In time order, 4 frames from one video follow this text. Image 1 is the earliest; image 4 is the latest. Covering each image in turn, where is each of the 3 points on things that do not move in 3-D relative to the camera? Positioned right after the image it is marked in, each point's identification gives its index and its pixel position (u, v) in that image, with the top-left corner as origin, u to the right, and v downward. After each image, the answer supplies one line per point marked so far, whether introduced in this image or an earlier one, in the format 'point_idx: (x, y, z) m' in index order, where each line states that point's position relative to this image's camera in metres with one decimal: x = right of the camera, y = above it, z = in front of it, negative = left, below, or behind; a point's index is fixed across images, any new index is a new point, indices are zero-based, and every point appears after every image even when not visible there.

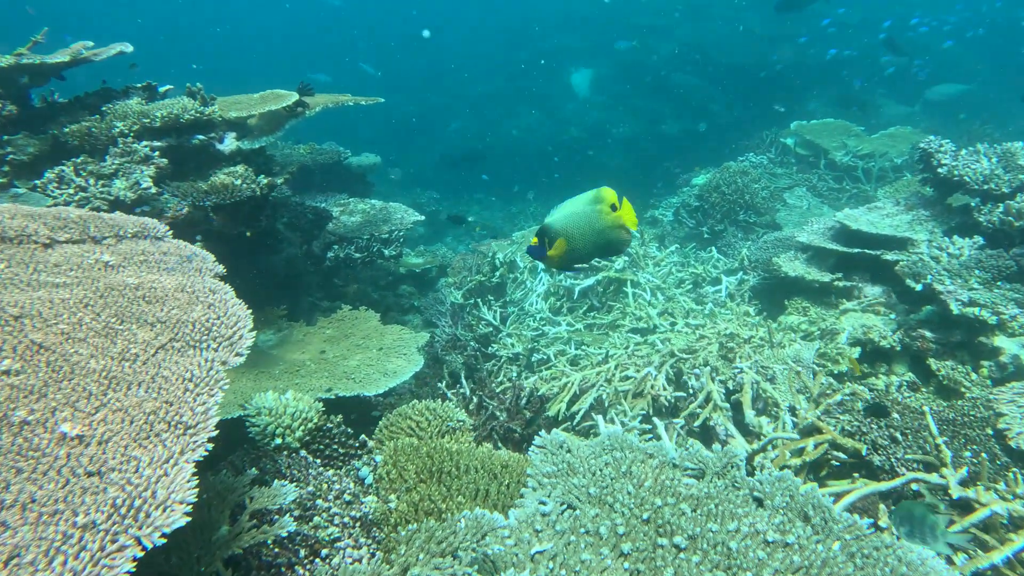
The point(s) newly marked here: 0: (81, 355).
0: (-1.0, -0.2, +2.0) m
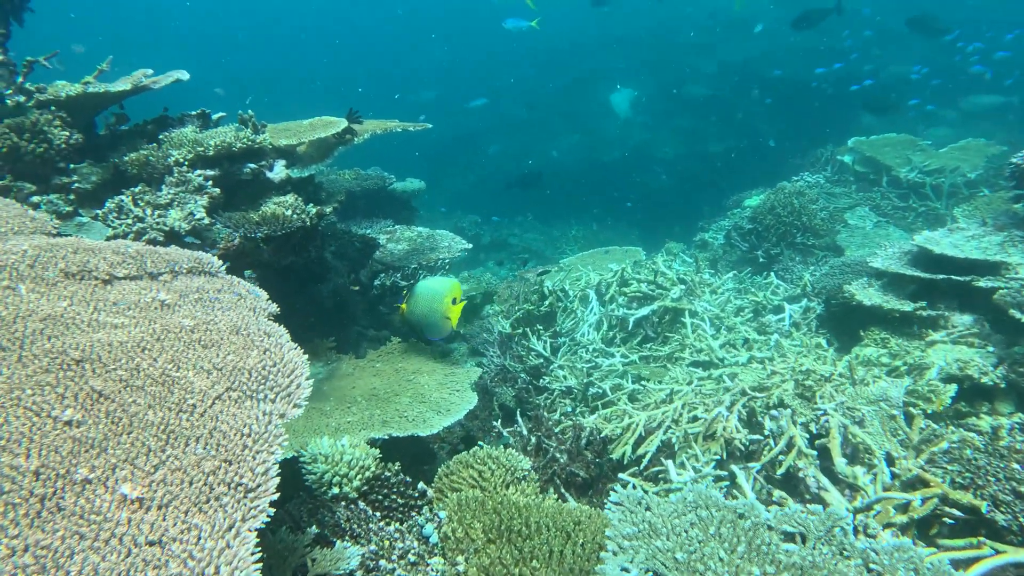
0: (-0.9, -0.3, +1.8) m
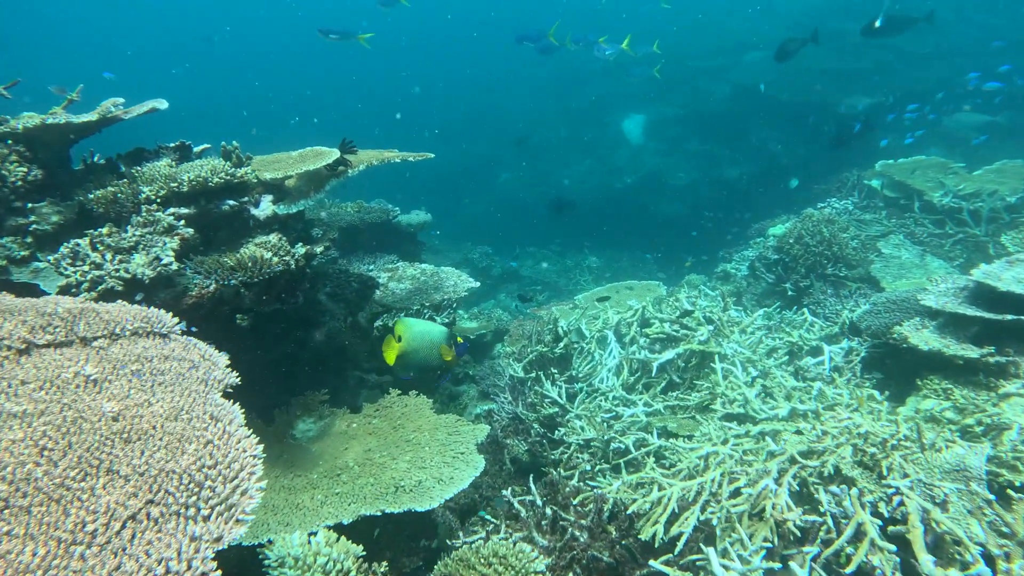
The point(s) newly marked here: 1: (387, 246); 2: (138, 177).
0: (-0.8, -0.4, +1.4) m
1: (-1.3, +0.5, +8.6) m
2: (-1.9, +0.6, +4.0) m
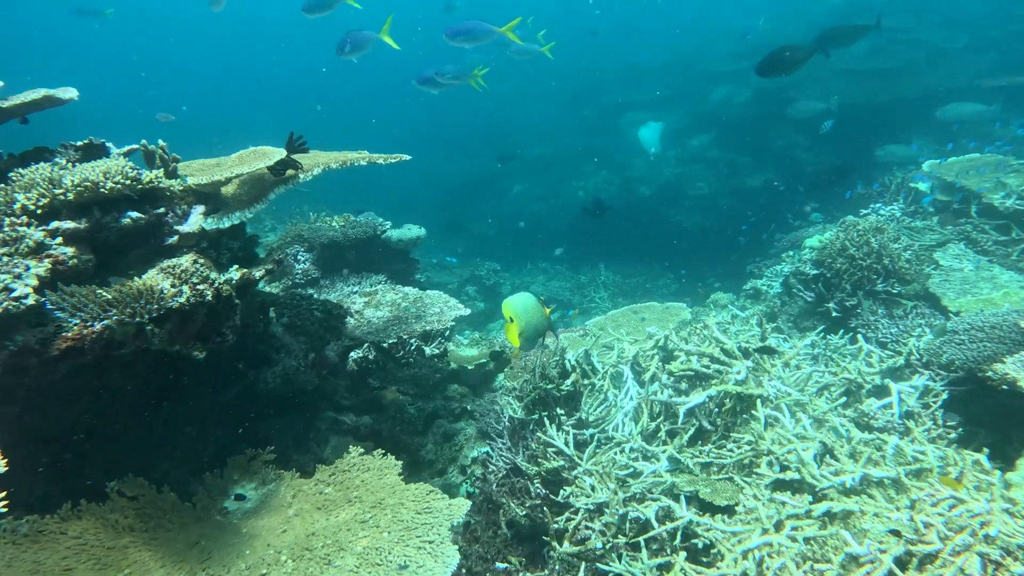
0: (-1.0, -0.5, +0.5) m
1: (-1.3, +0.2, +7.7) m
2: (-1.9, +0.4, +3.1) m
